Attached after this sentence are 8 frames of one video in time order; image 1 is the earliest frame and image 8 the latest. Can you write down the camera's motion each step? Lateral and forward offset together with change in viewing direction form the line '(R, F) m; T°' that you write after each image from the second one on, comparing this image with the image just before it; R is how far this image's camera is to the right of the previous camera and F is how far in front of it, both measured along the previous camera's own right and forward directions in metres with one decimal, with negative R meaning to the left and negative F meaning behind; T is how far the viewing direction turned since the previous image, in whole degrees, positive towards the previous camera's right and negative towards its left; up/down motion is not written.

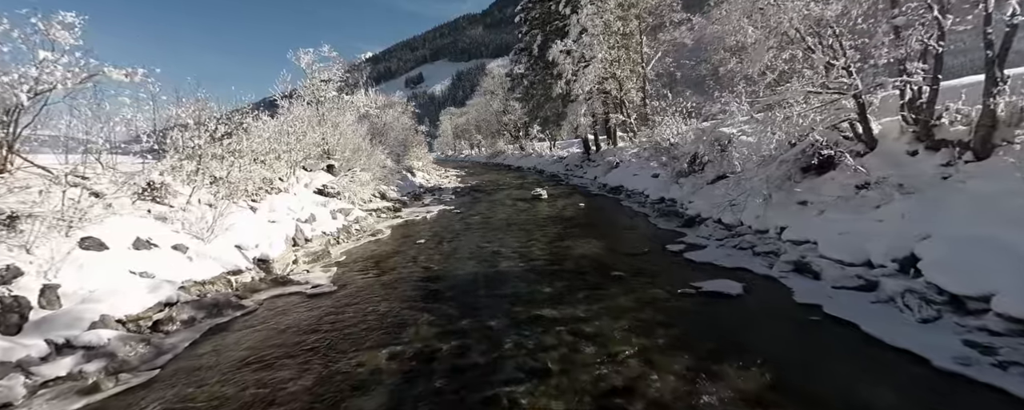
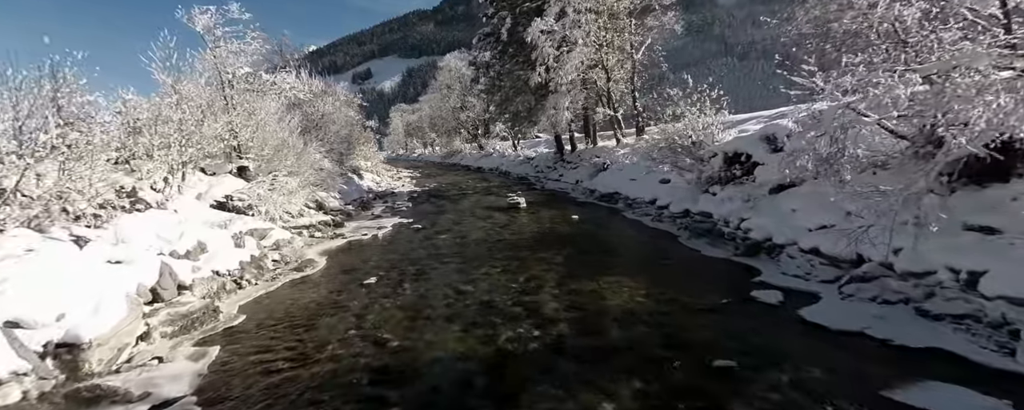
(-0.9, +5.1) m; +6°
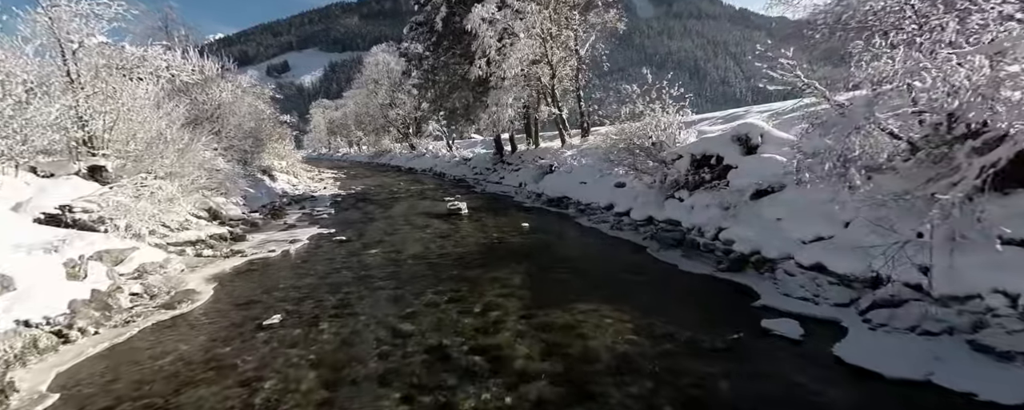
(-0.4, +2.4) m; +8°
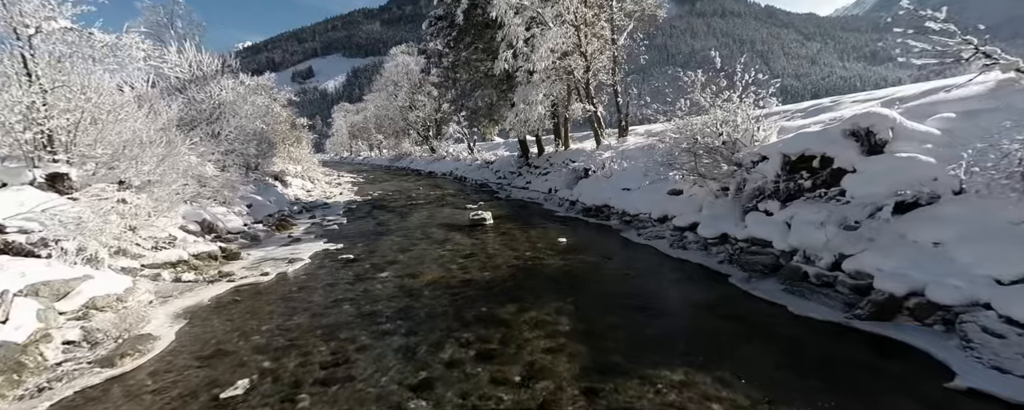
(-0.5, +2.6) m; -2°
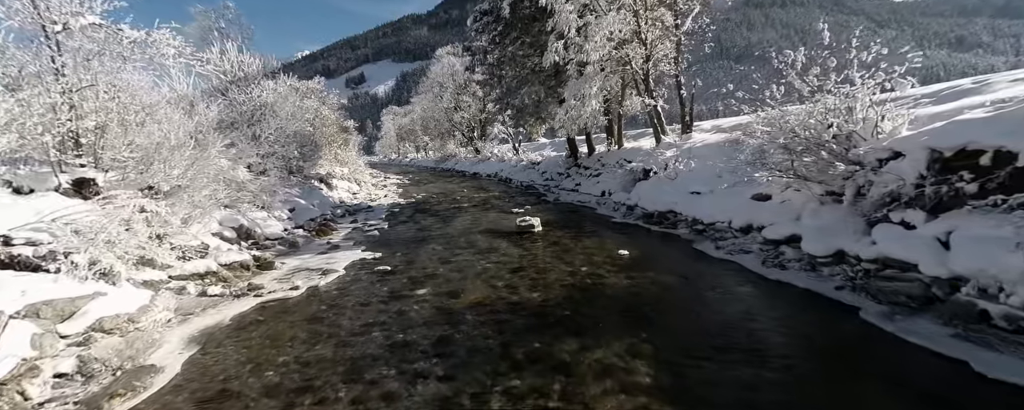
(-0.2, +1.6) m; -5°
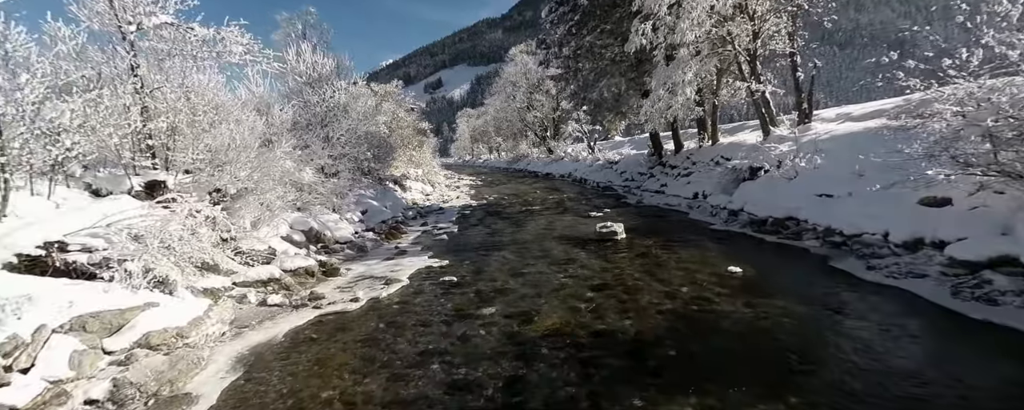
(-0.2, +1.5) m; -8°
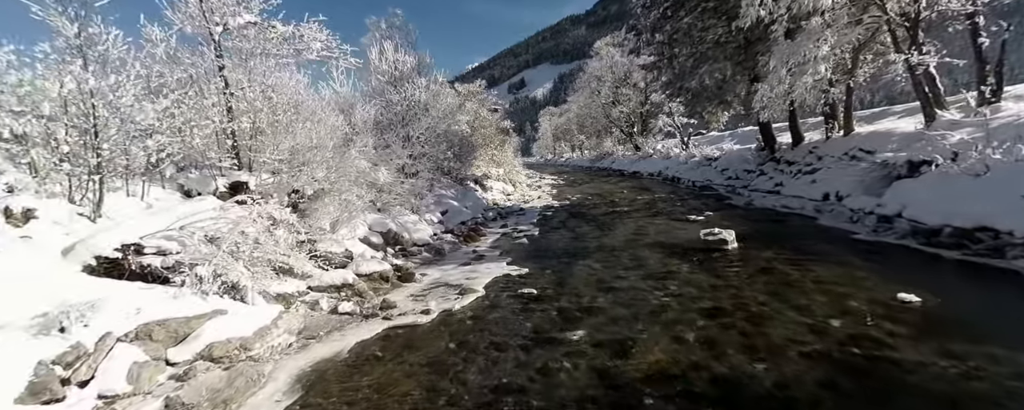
(-0.1, +1.3) m; -10°
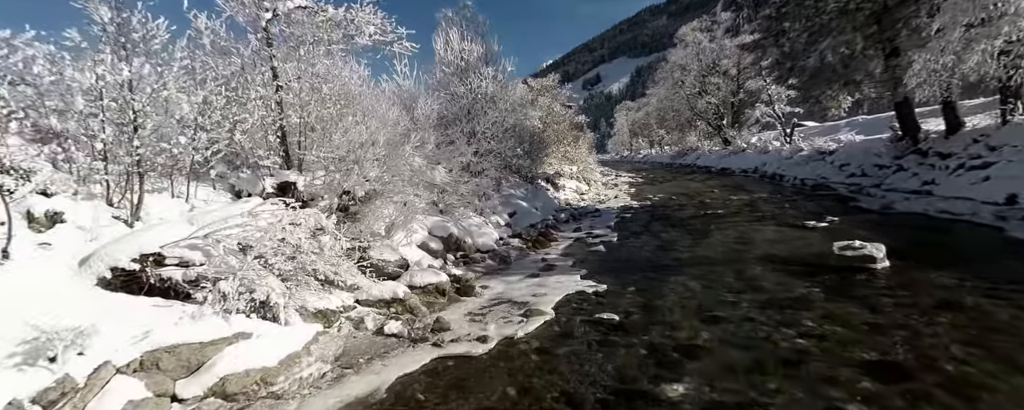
(-0.1, +1.7) m; -9°
